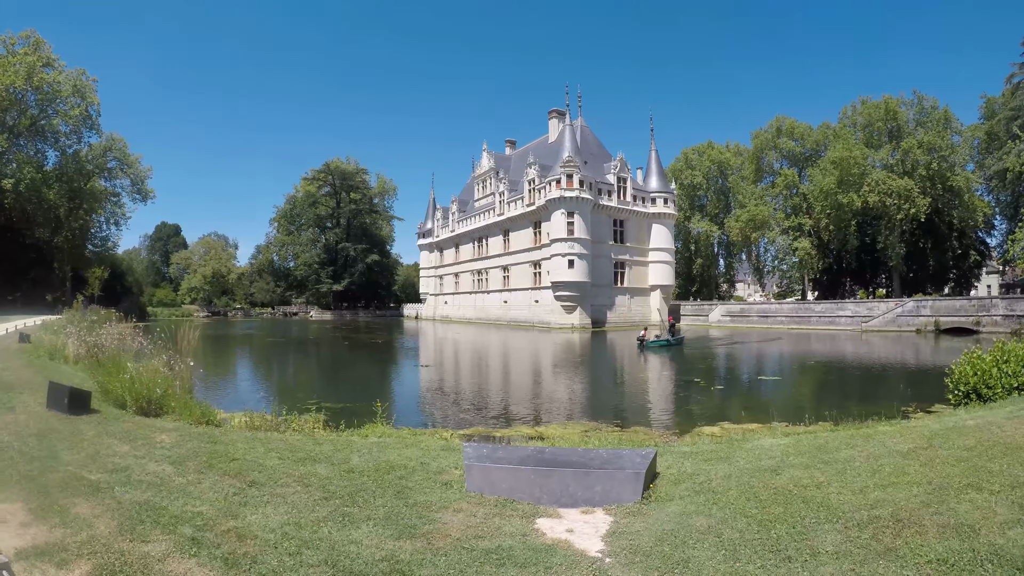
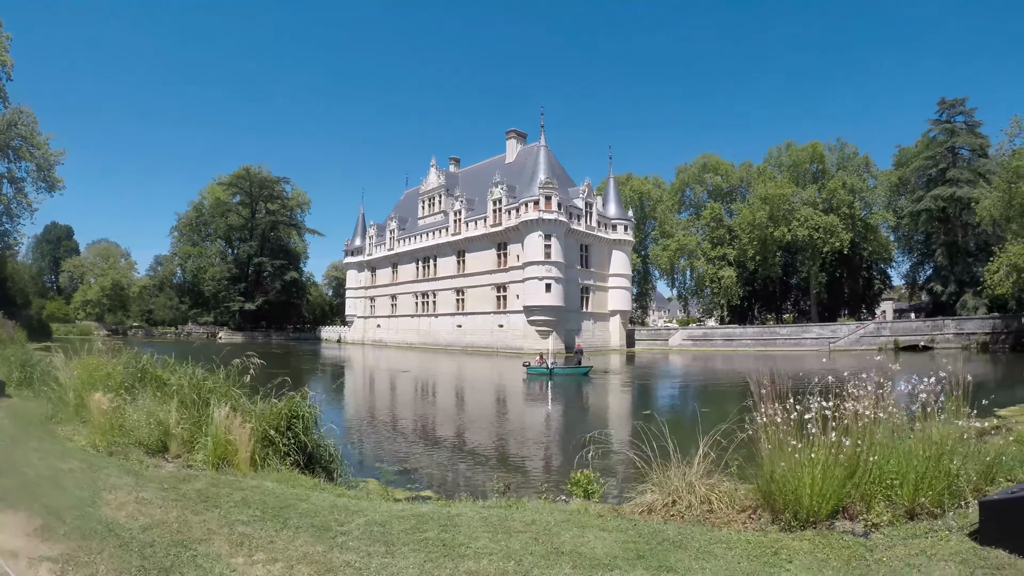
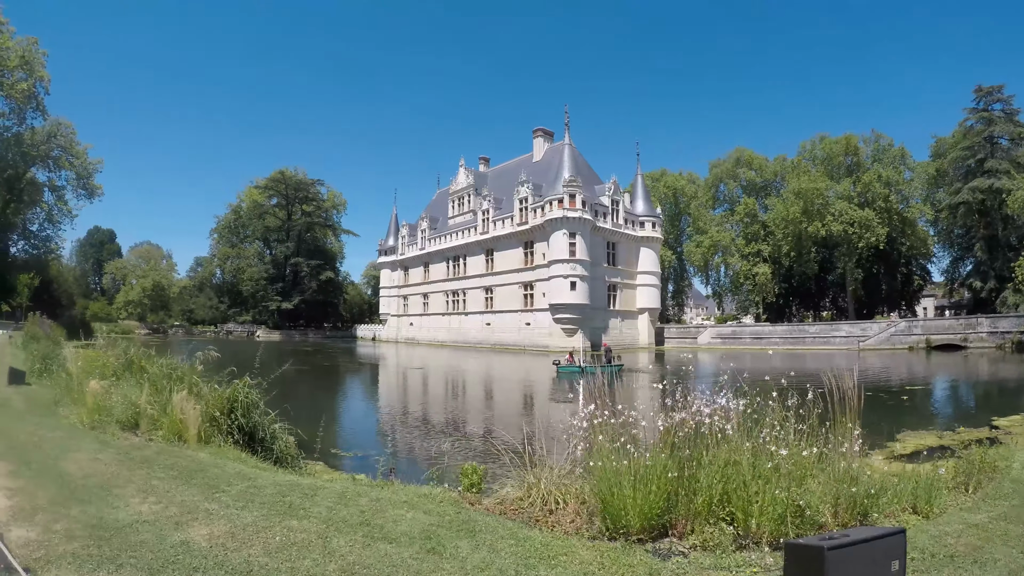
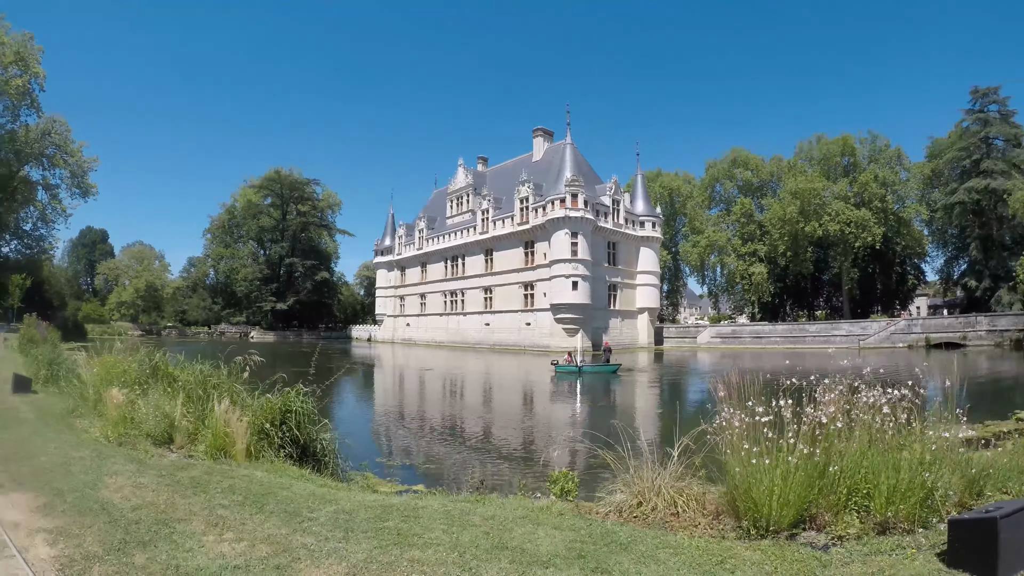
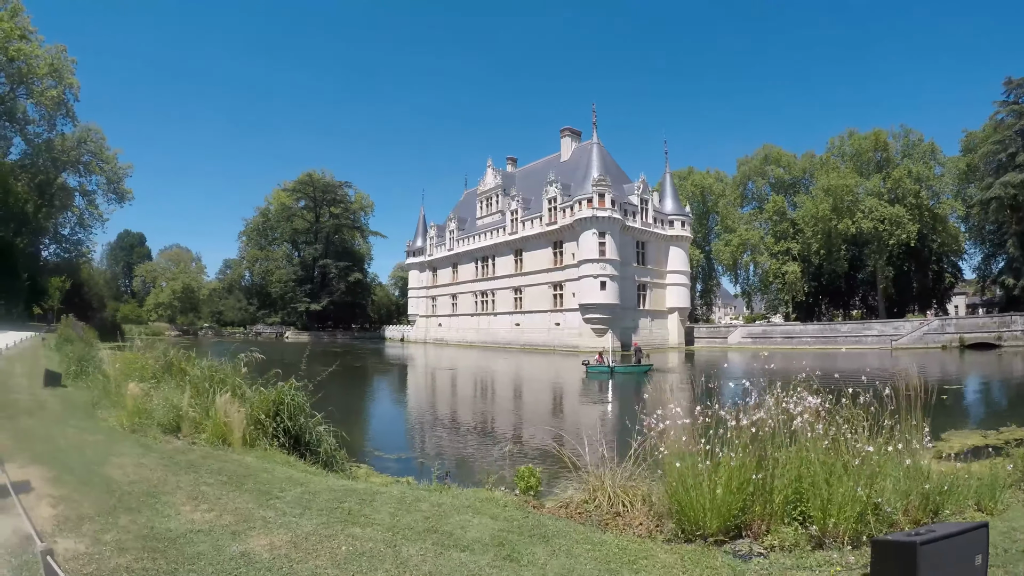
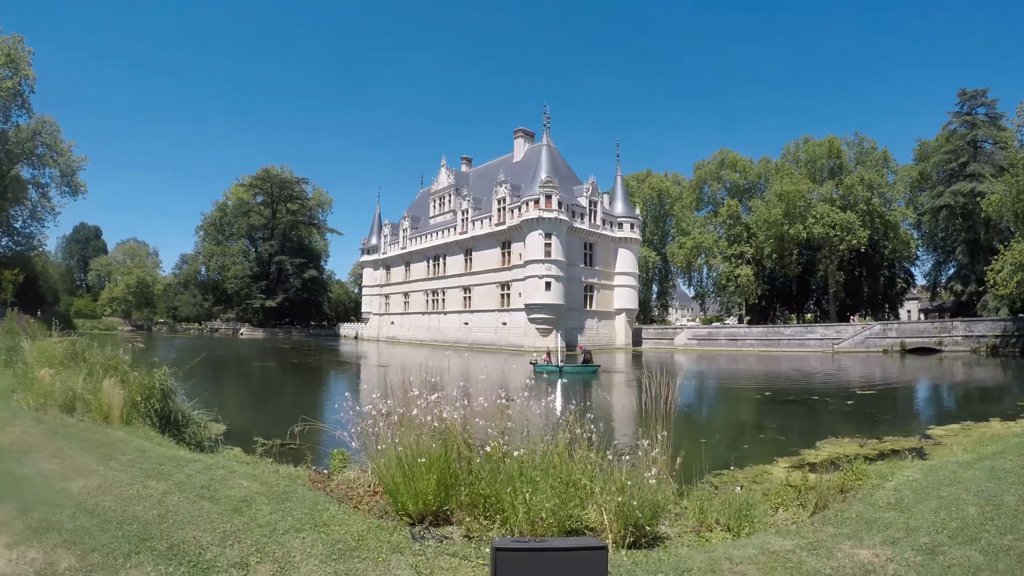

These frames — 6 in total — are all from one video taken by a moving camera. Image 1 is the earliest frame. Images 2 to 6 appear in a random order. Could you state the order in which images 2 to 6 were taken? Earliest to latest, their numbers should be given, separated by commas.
6, 3, 5, 4, 2
